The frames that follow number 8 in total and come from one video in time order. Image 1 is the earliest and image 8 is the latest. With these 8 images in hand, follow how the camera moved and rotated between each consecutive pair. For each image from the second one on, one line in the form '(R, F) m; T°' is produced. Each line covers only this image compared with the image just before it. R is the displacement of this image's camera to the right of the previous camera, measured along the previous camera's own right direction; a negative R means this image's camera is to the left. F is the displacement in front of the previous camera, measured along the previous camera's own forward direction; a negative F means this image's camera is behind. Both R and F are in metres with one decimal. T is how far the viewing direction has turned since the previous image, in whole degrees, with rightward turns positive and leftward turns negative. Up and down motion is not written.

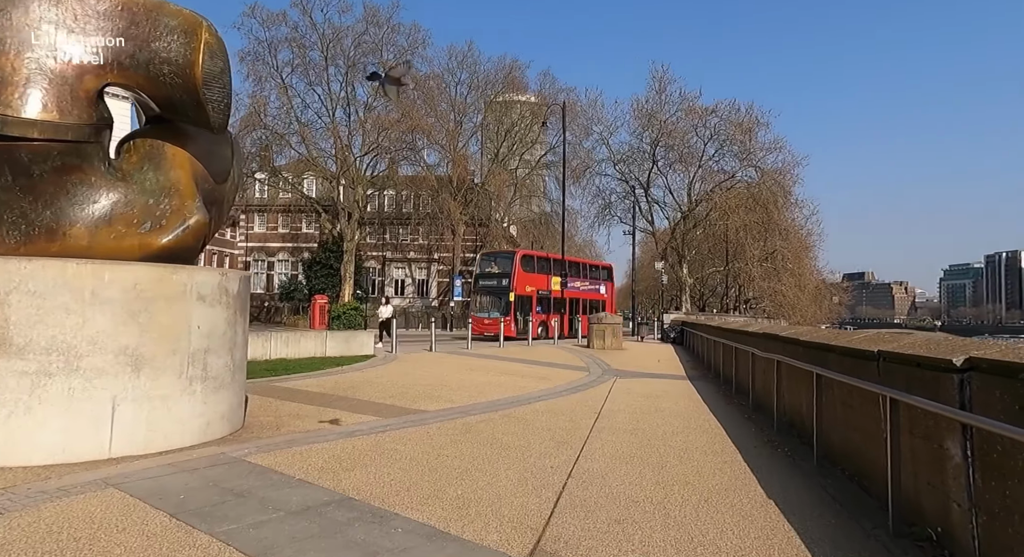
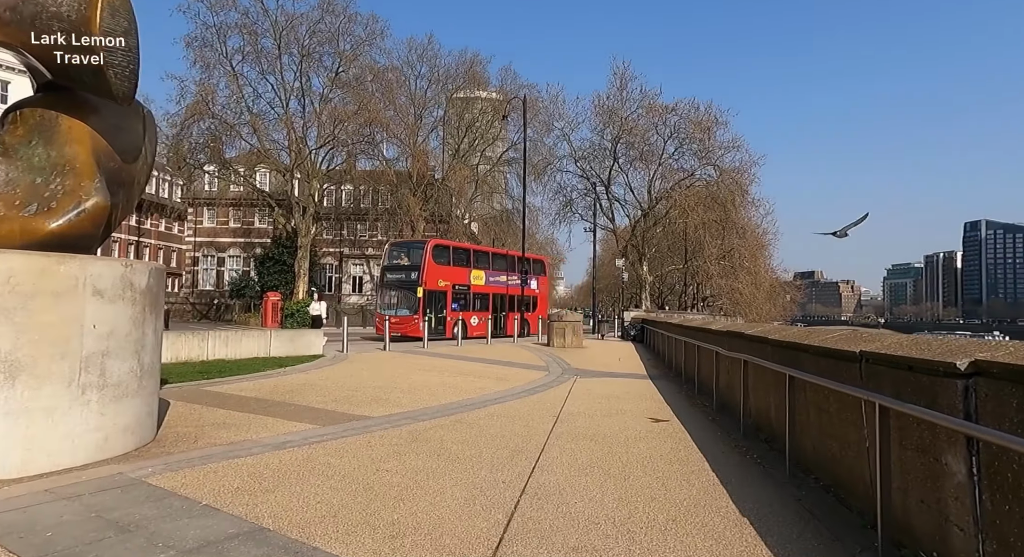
(+0.1, +0.6) m; +4°
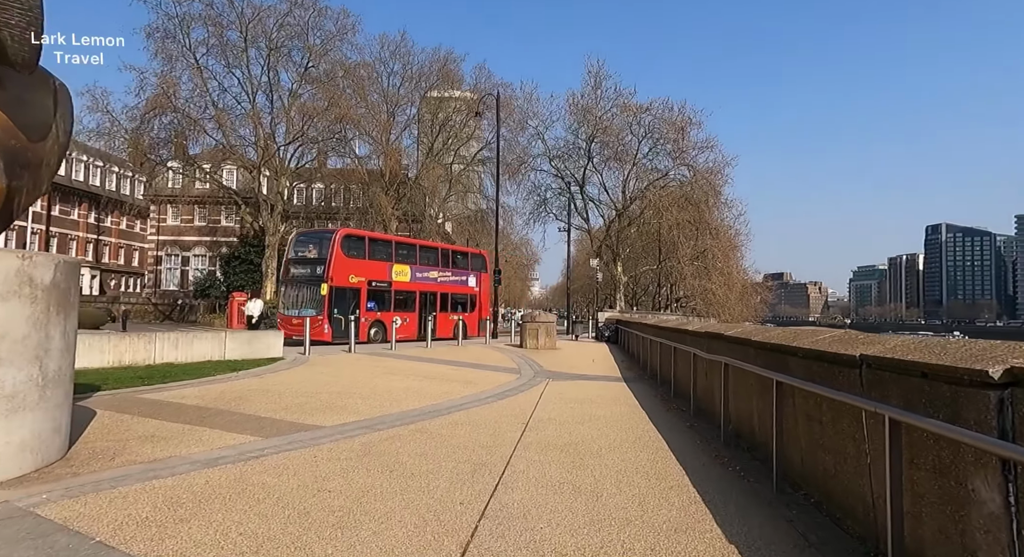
(+0.1, +0.6) m; +2°
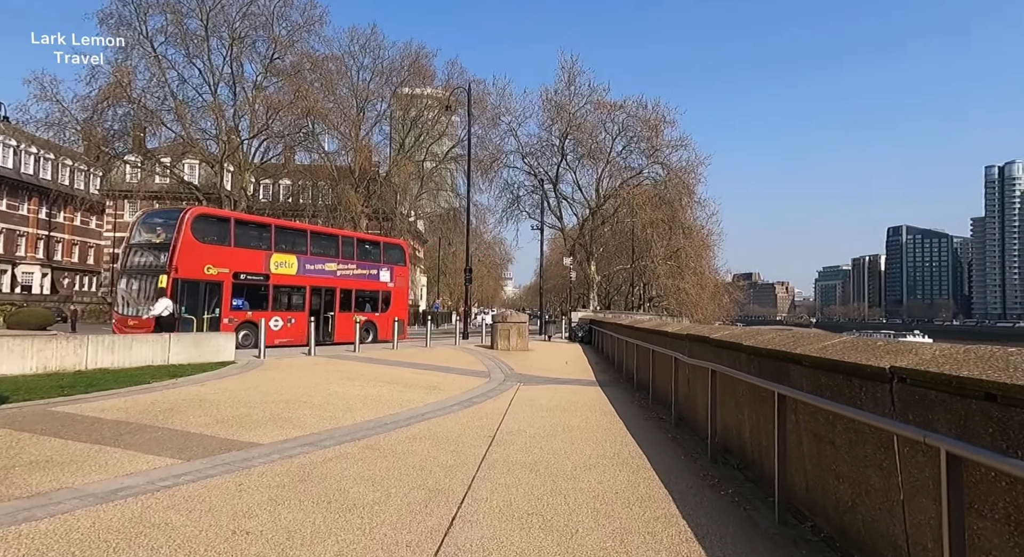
(+0.1, +0.8) m; +2°
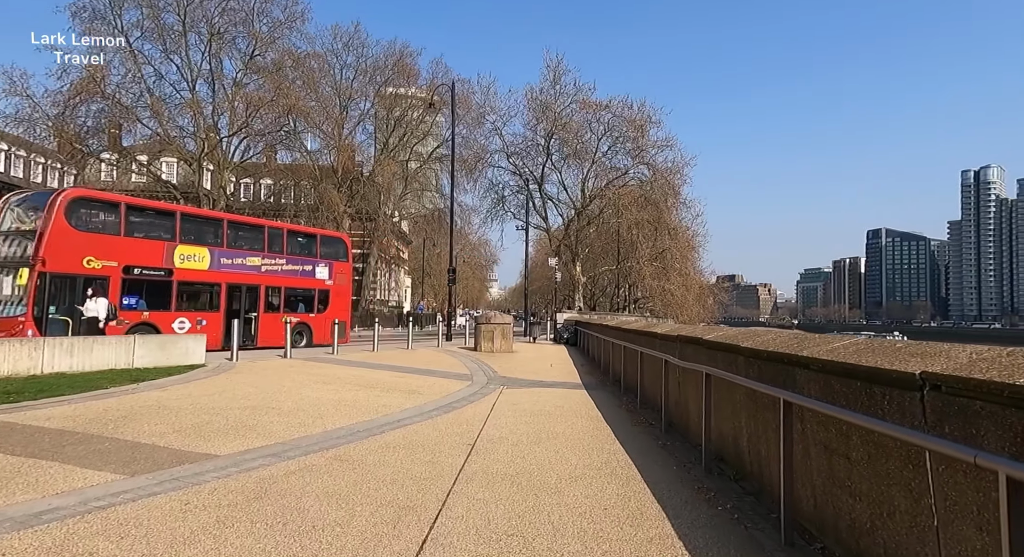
(+0.1, +0.5) m; +1°
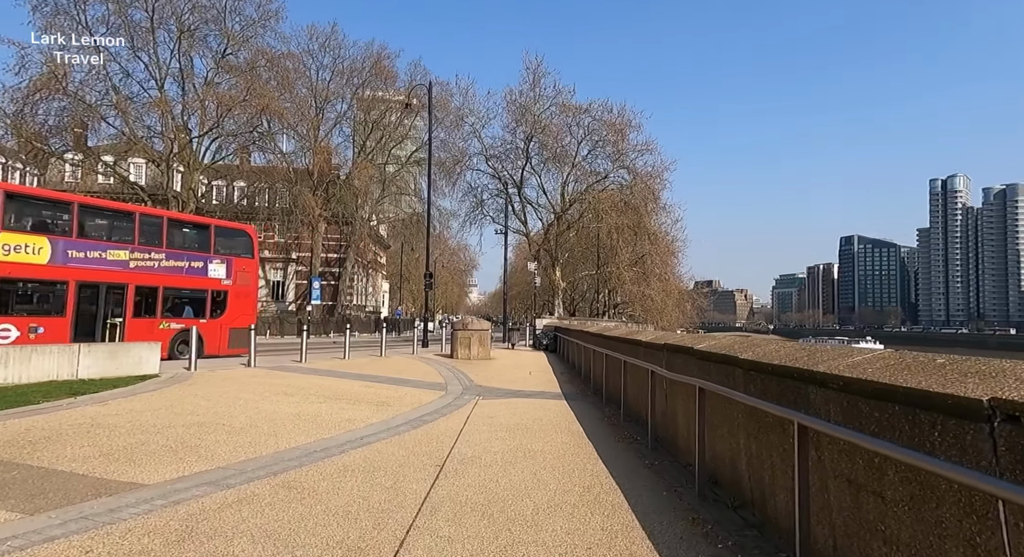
(+0.1, +0.7) m; +2°
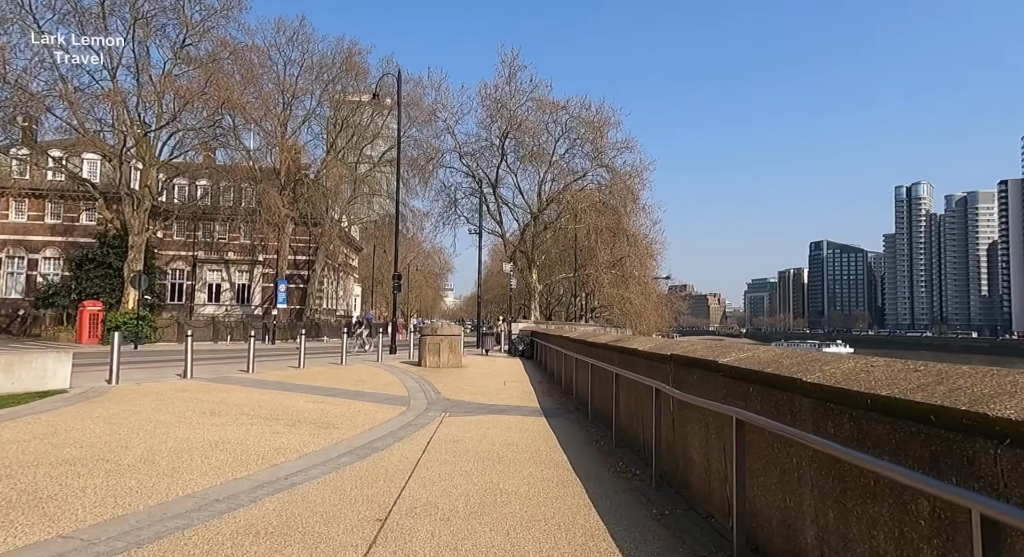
(+0.1, +1.6) m; +2°
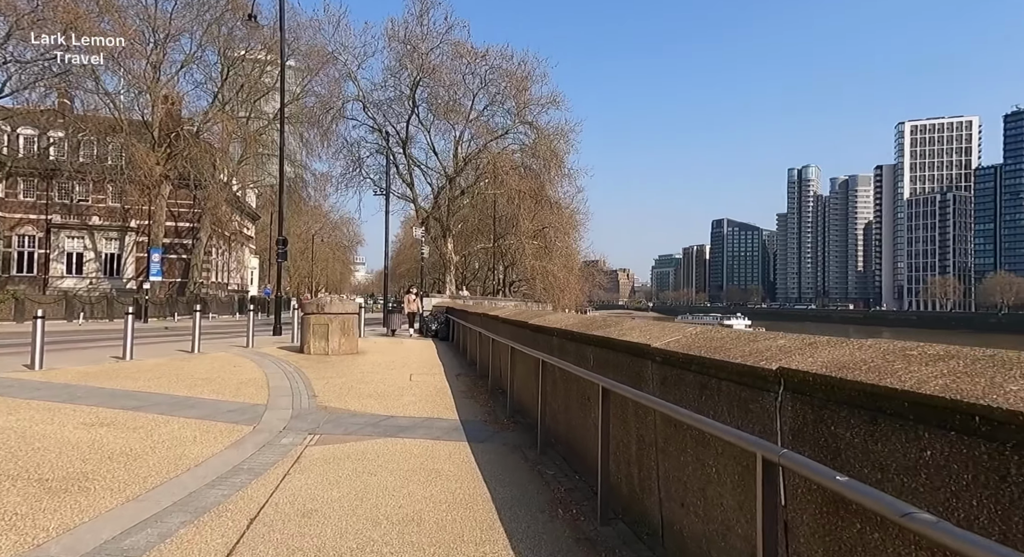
(+0.1, +3.9) m; +8°
